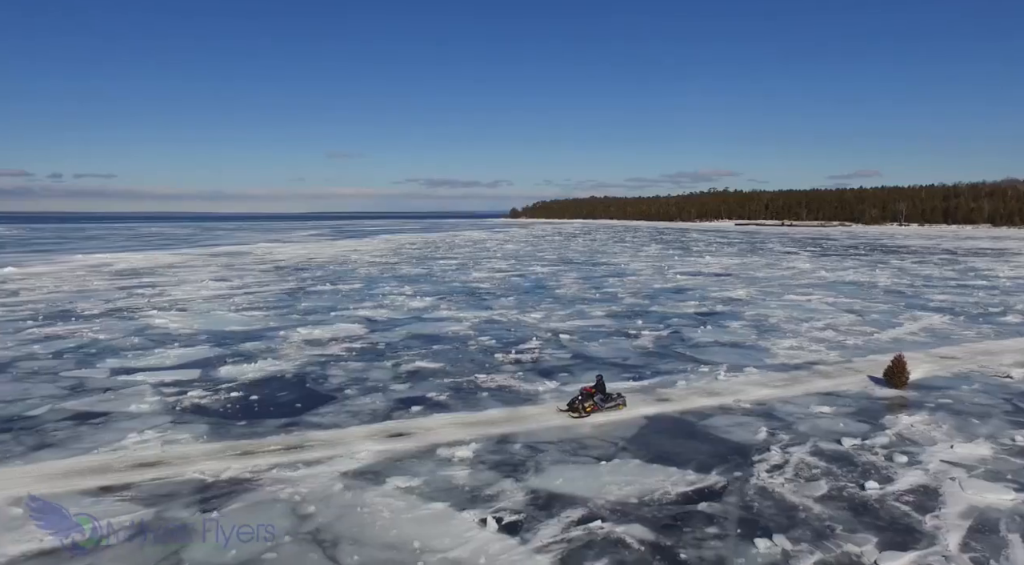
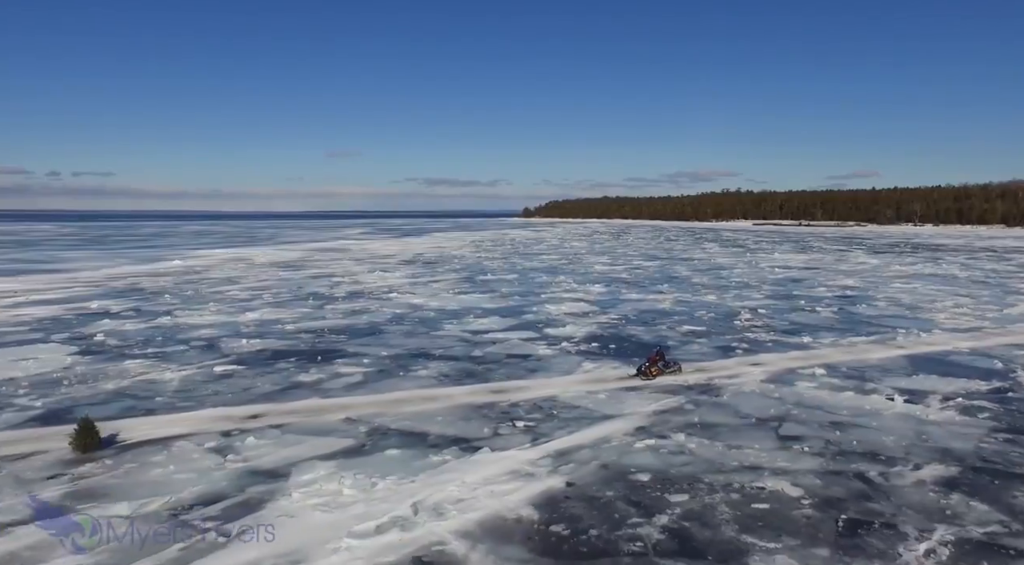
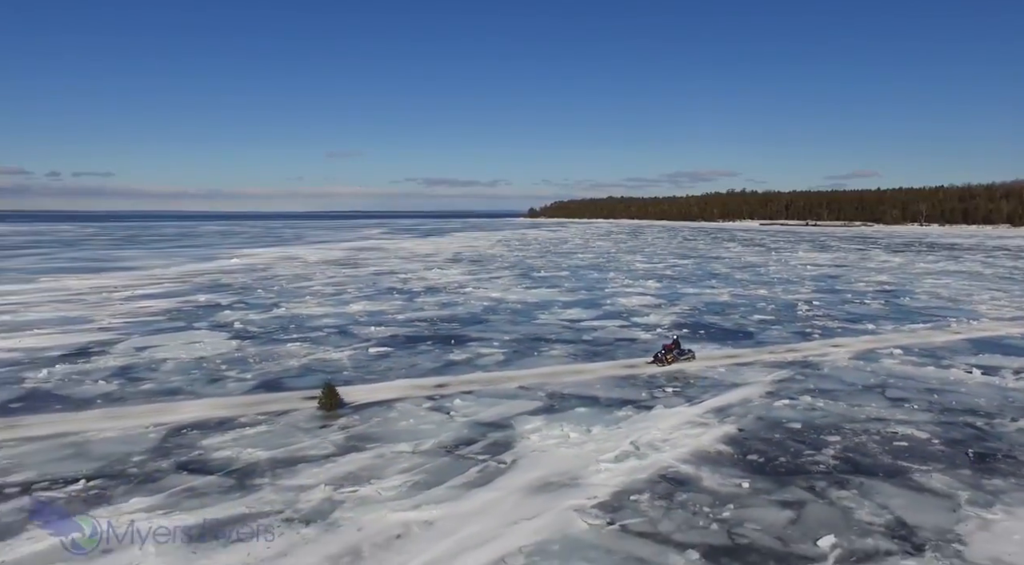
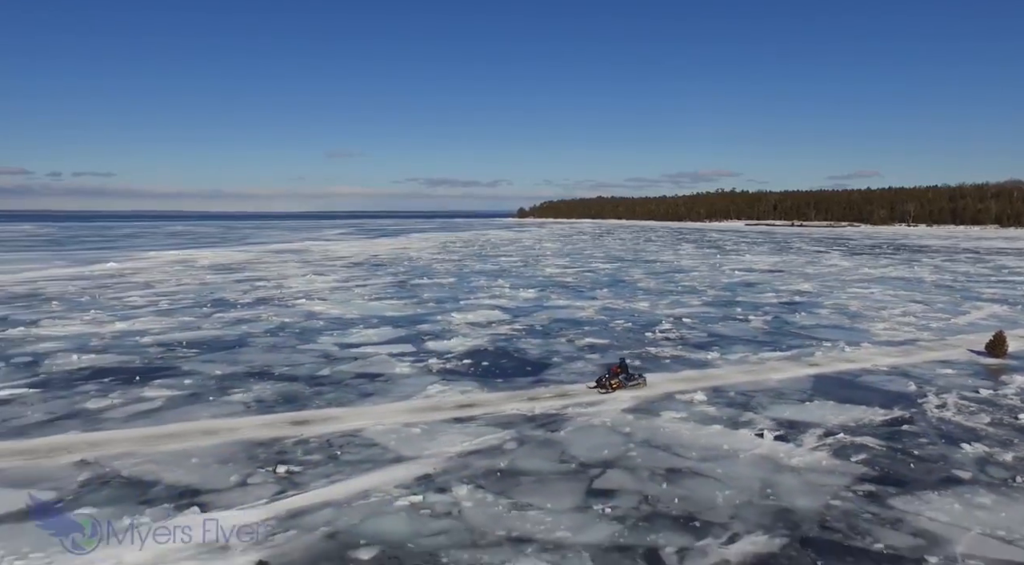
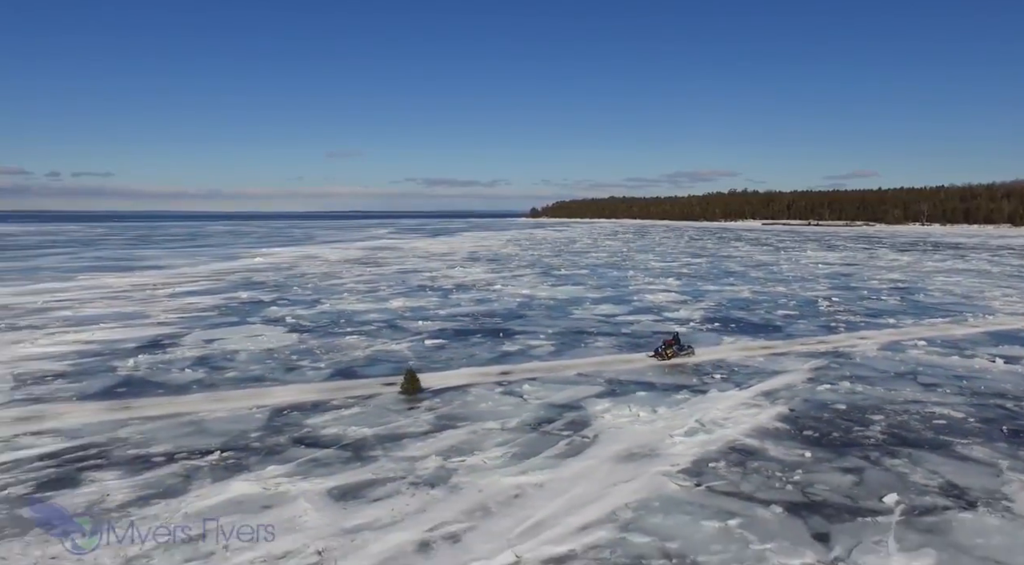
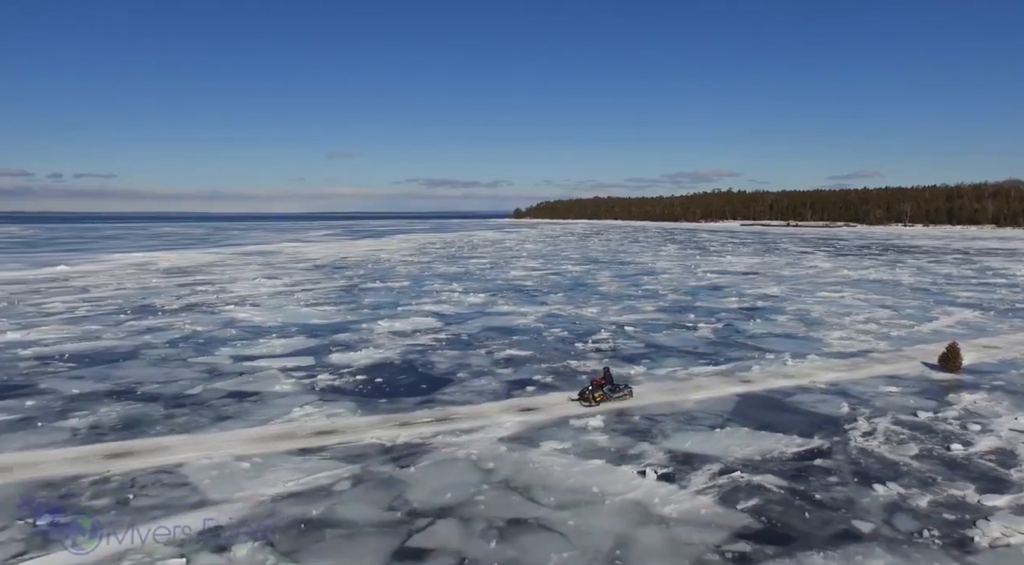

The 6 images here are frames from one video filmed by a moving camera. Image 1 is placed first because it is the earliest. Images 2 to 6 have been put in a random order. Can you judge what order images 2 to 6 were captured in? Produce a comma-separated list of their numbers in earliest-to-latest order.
6, 4, 2, 3, 5
